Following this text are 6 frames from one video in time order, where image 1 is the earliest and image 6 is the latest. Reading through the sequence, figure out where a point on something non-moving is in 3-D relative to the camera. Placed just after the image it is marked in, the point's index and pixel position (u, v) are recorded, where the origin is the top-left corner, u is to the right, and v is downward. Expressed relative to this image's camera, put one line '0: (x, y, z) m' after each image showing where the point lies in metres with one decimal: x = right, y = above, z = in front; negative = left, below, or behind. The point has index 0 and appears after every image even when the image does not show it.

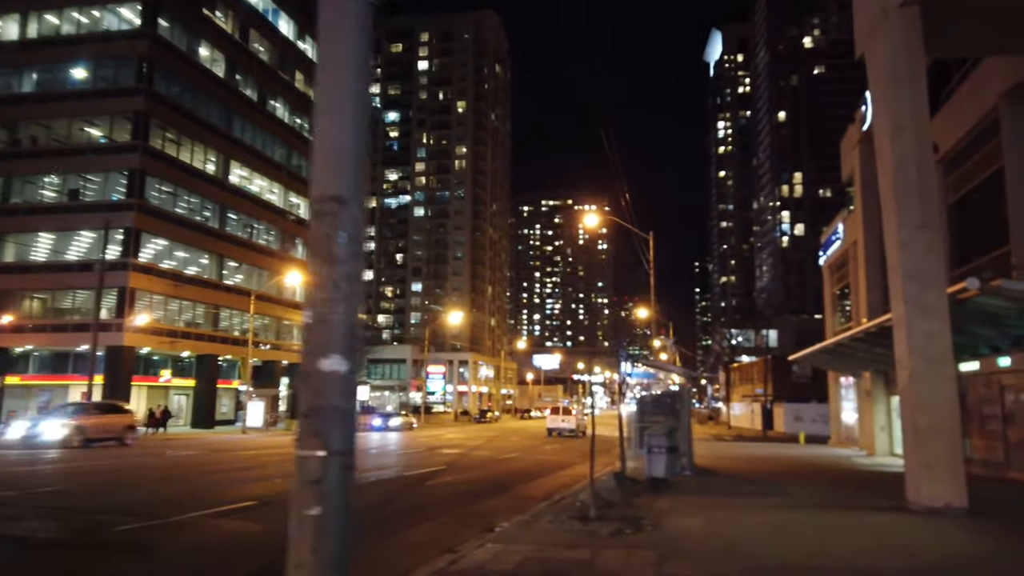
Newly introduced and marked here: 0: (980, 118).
0: (+10.5, +3.8, +16.9) m
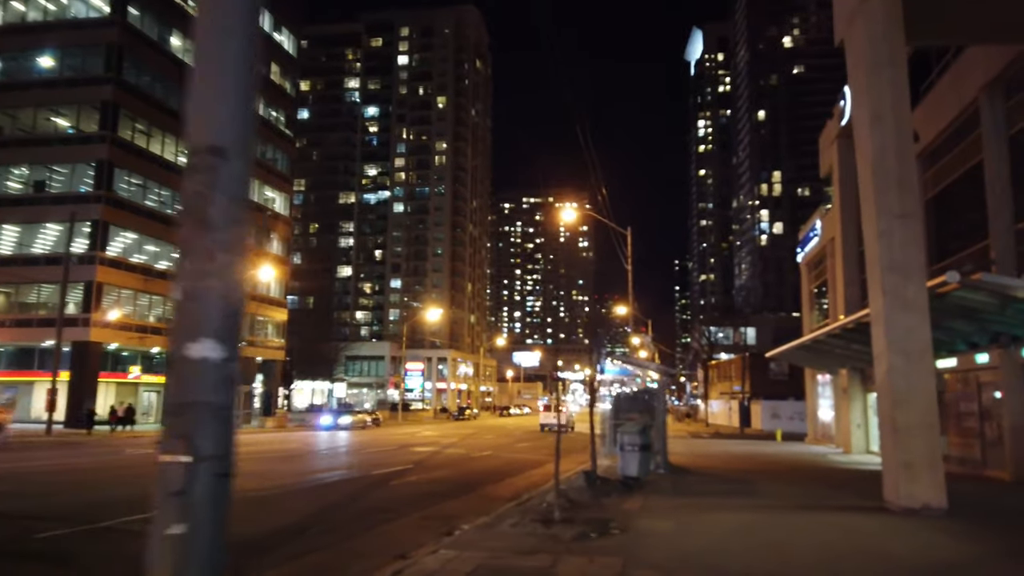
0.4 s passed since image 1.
0: (+9.9, +3.9, +16.6) m
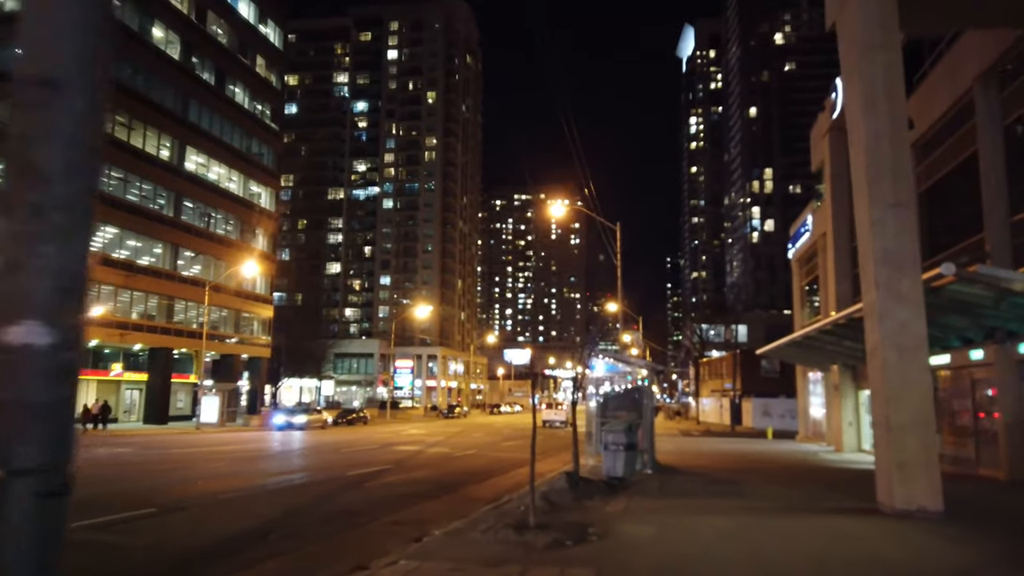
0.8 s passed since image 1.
0: (+9.5, +4.0, +16.2) m
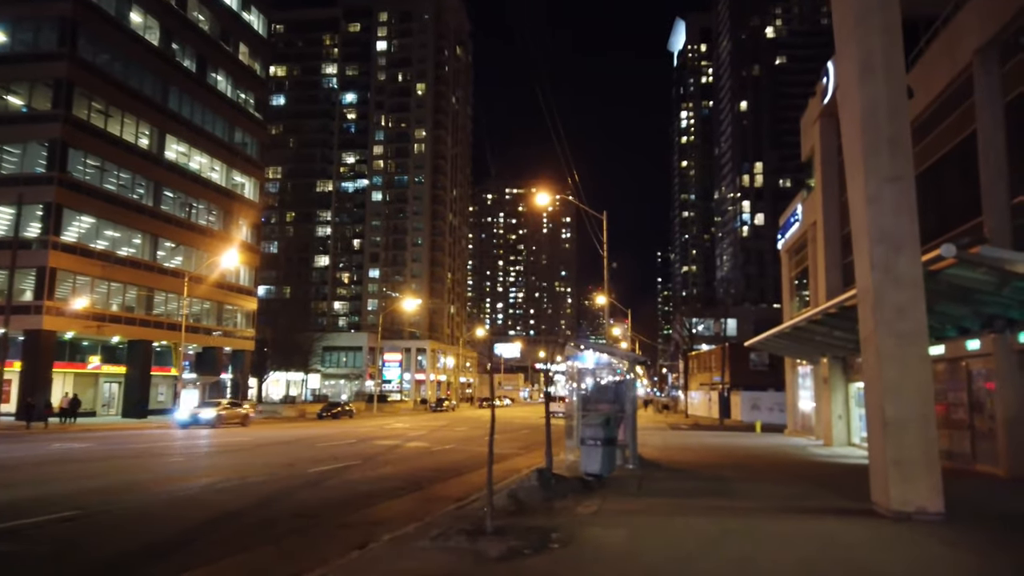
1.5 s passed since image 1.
0: (+9.0, +4.3, +15.5) m
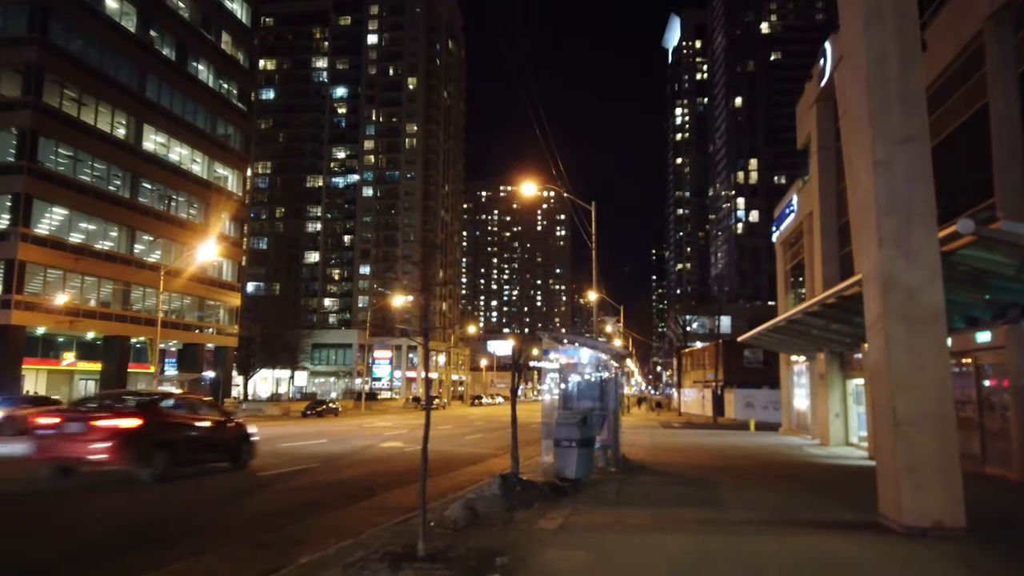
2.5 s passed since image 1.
0: (+8.5, +4.5, +14.3) m
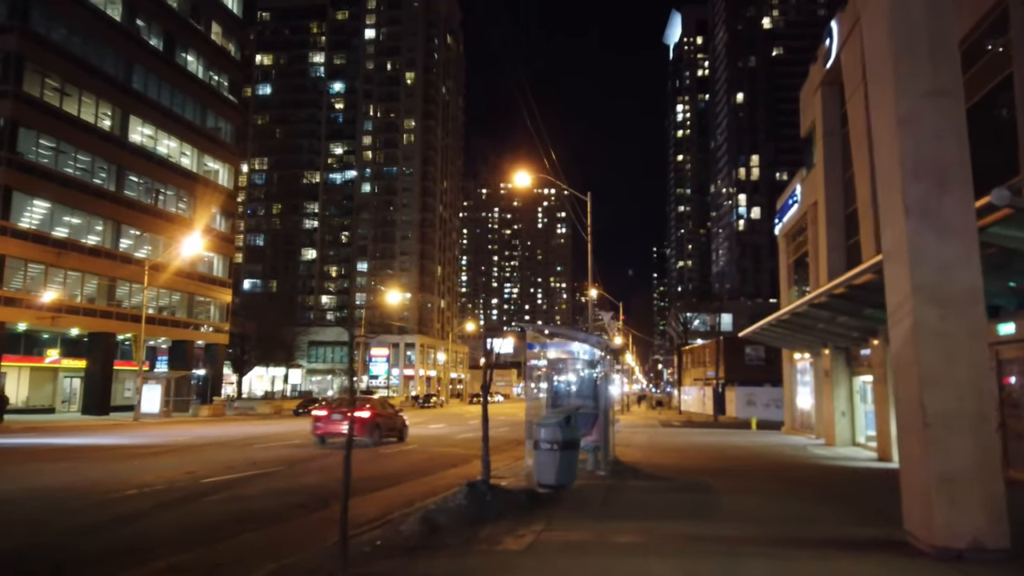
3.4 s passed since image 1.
0: (+8.2, +4.8, +13.1) m
